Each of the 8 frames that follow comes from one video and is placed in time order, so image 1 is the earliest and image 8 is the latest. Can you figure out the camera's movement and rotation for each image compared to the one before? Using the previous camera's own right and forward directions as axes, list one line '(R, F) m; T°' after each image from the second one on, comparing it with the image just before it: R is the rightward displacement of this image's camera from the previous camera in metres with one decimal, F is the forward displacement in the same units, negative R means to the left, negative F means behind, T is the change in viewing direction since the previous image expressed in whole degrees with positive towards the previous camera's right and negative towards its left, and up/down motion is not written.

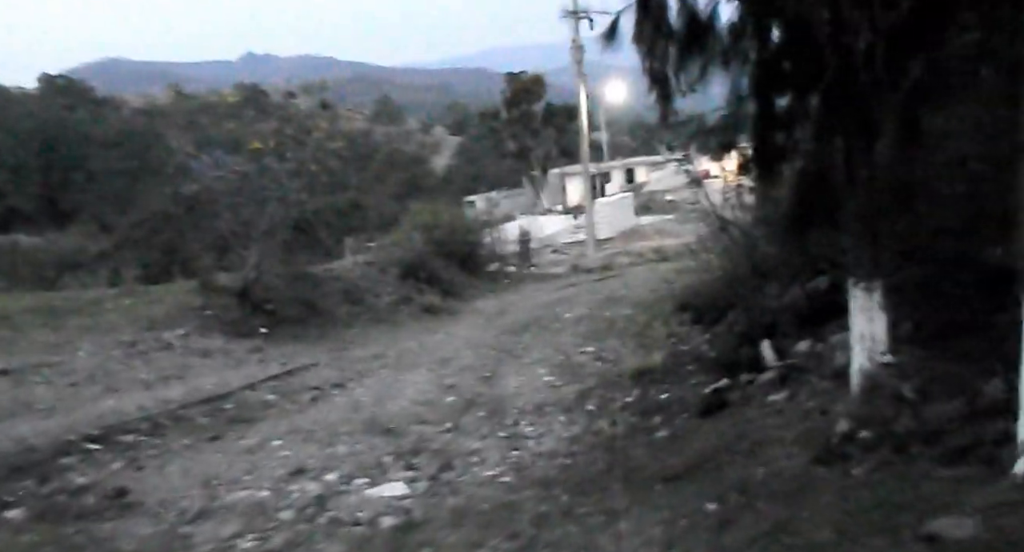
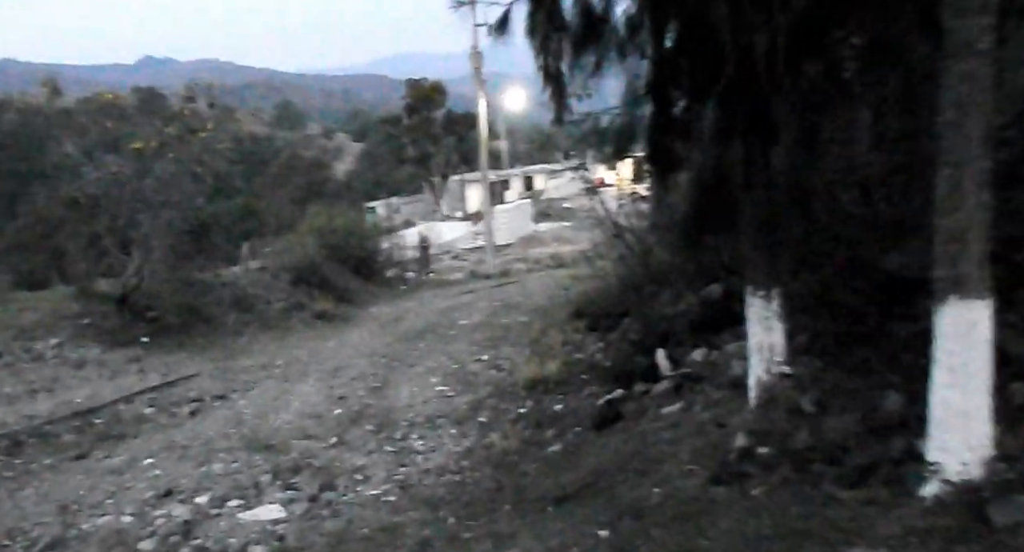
(+0.1, +0.3) m; +6°
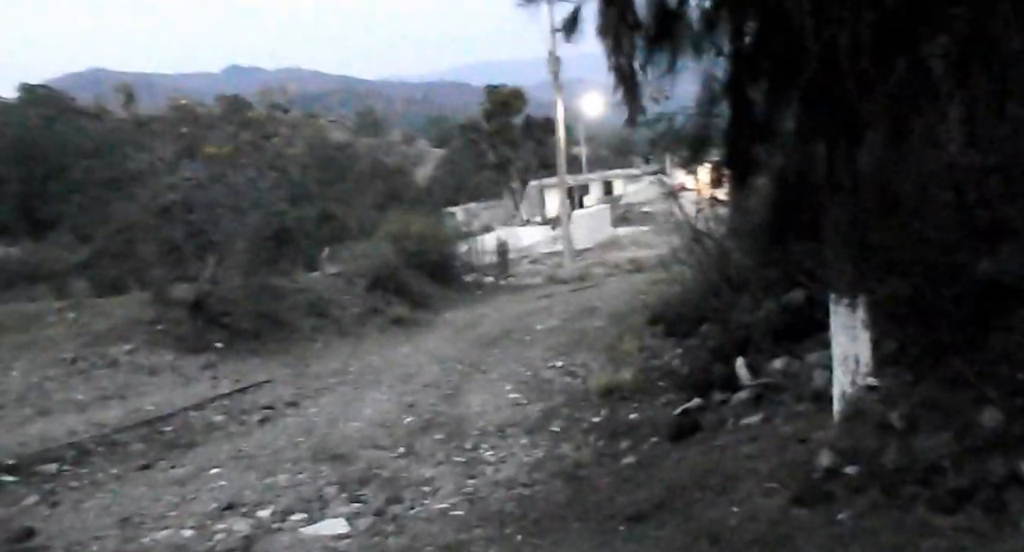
(+0.1, +0.3) m; -5°
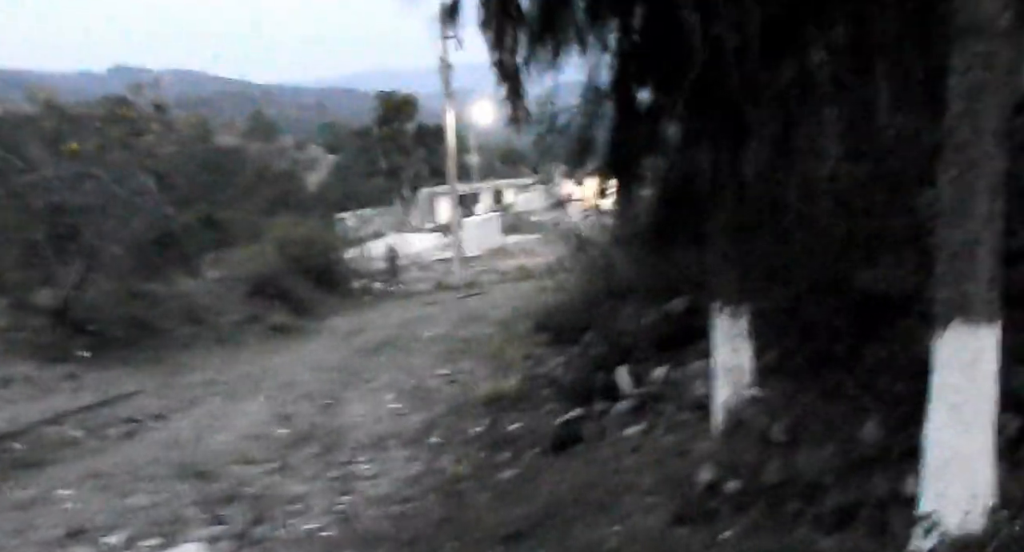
(+0.1, +0.3) m; +6°
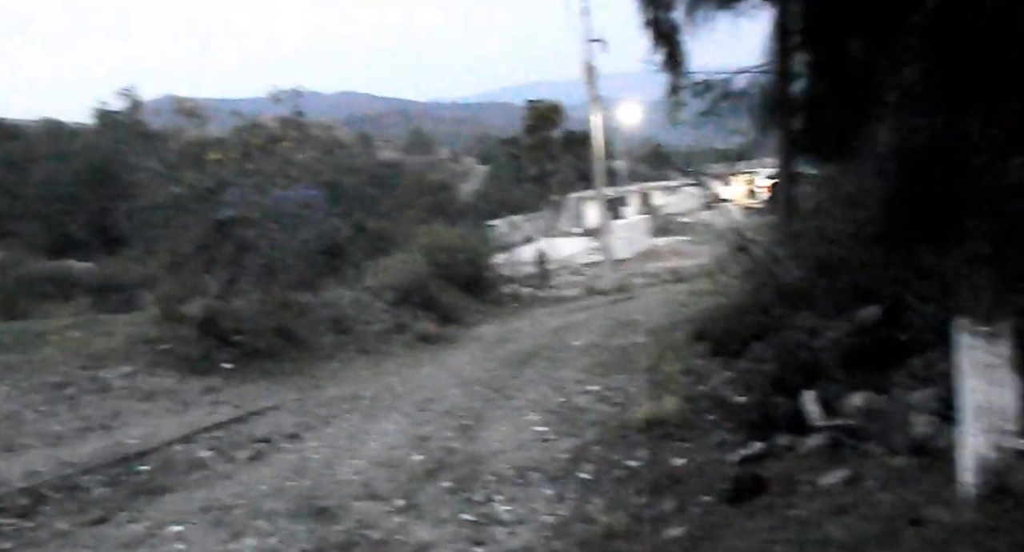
(-0.1, +1.2) m; -9°
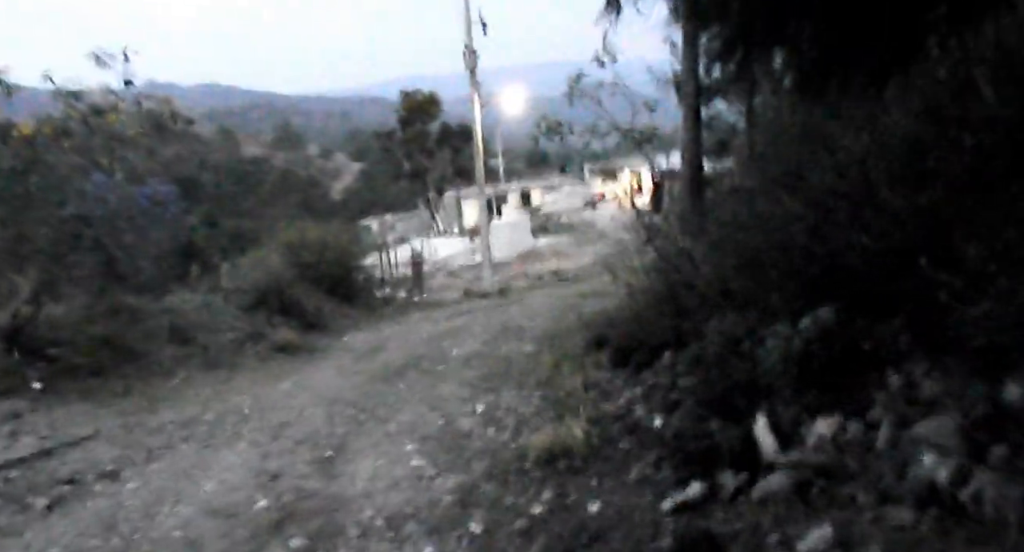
(0.0, +1.6) m; +7°
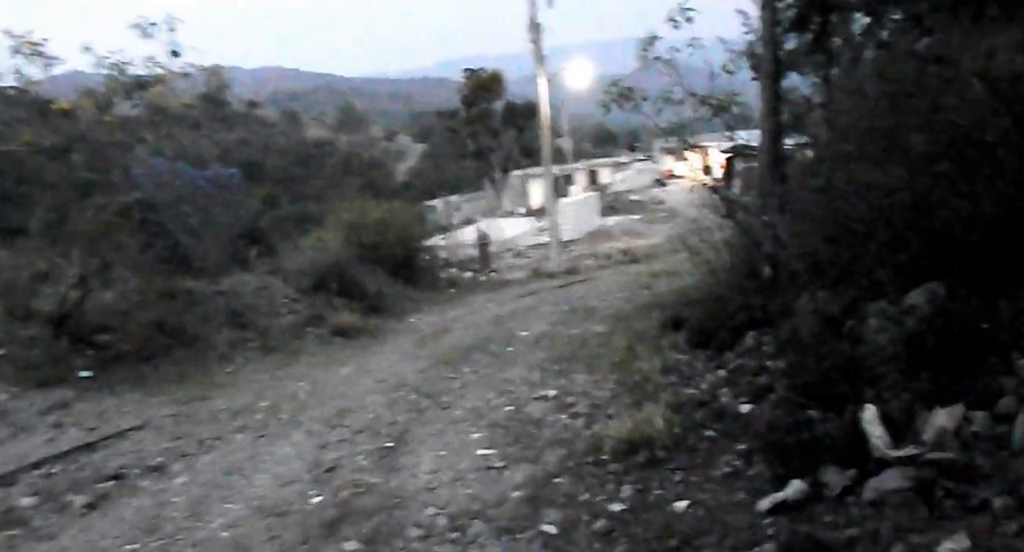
(0.0, +0.6) m; -4°
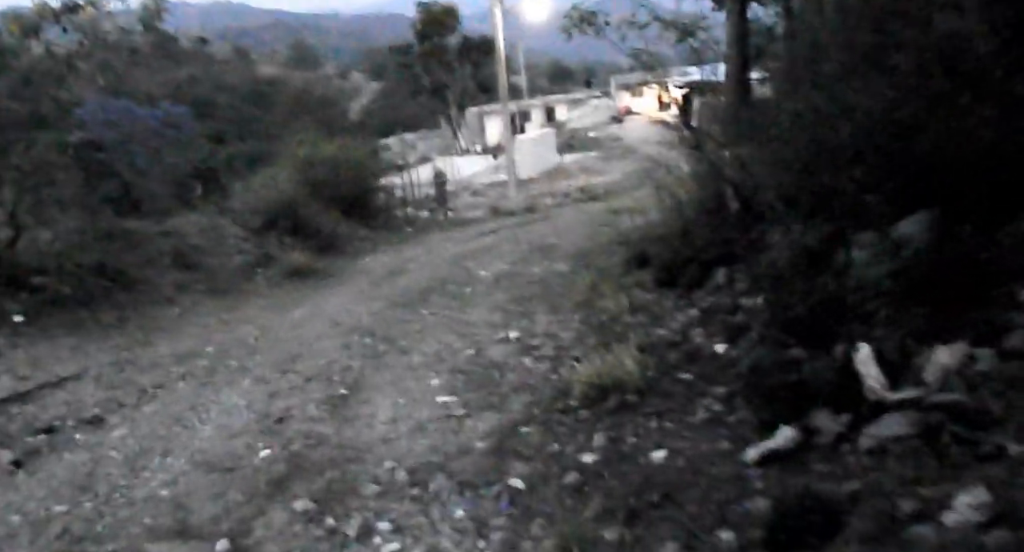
(0.0, +0.5) m; +2°
